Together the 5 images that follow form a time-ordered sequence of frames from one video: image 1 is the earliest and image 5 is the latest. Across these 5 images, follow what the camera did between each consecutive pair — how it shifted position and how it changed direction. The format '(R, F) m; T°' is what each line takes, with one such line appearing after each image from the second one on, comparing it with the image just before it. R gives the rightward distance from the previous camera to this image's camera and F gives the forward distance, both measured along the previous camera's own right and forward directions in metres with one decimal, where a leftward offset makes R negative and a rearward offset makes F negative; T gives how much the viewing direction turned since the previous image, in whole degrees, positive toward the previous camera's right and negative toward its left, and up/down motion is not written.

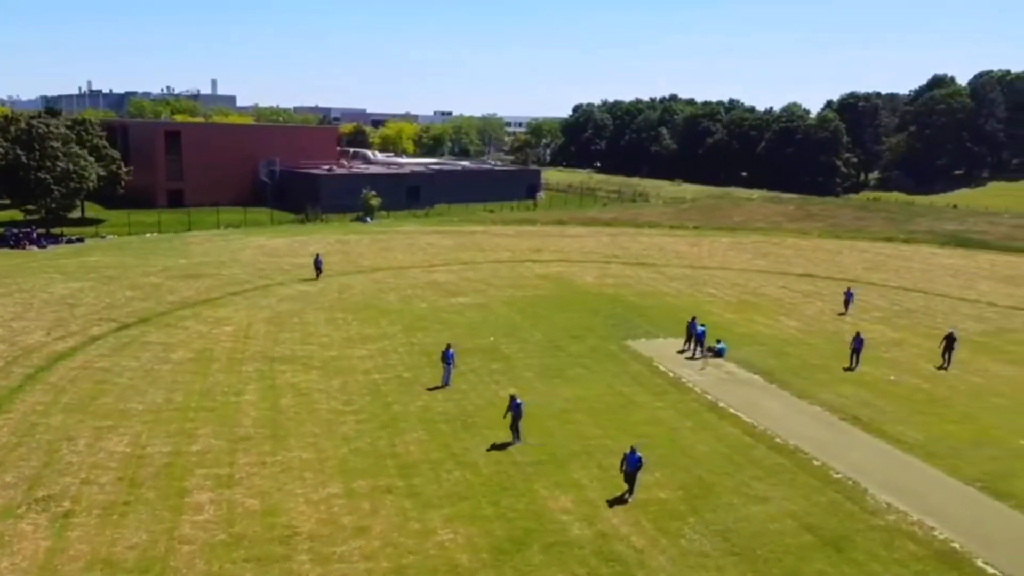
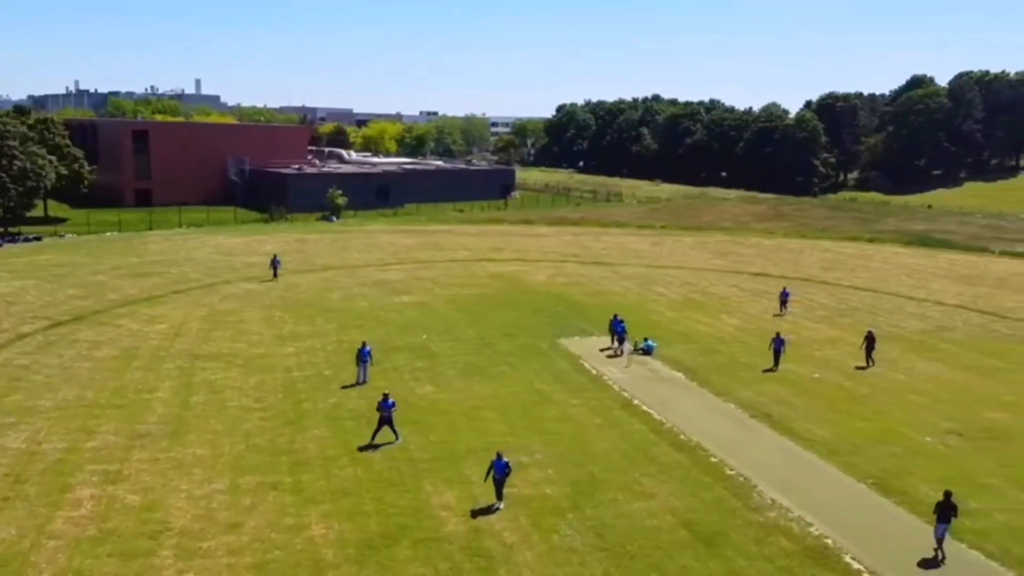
(+2.4, 0.0) m; 0°
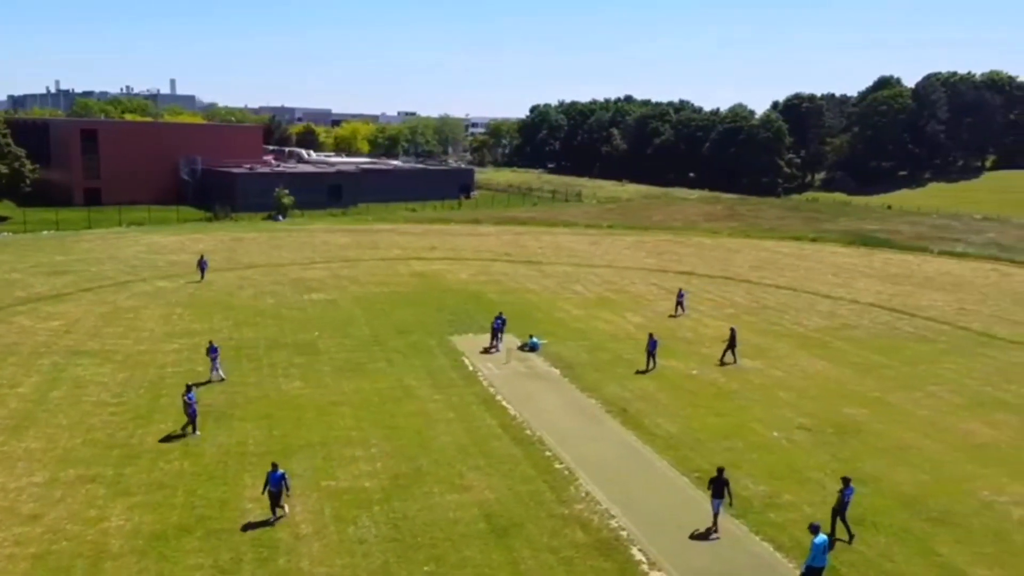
(+3.9, -0.2) m; 0°
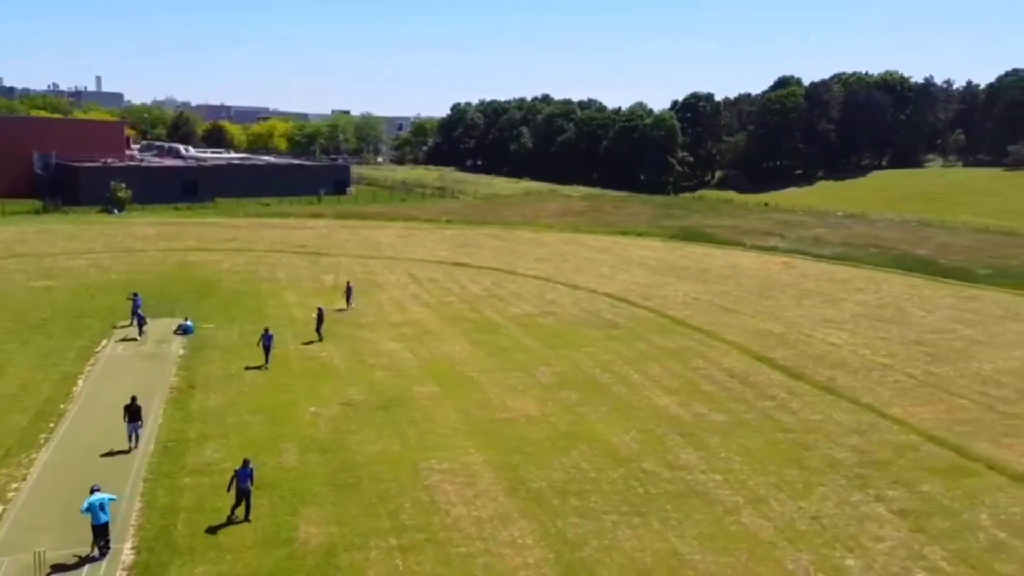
(+12.3, -0.9) m; 0°
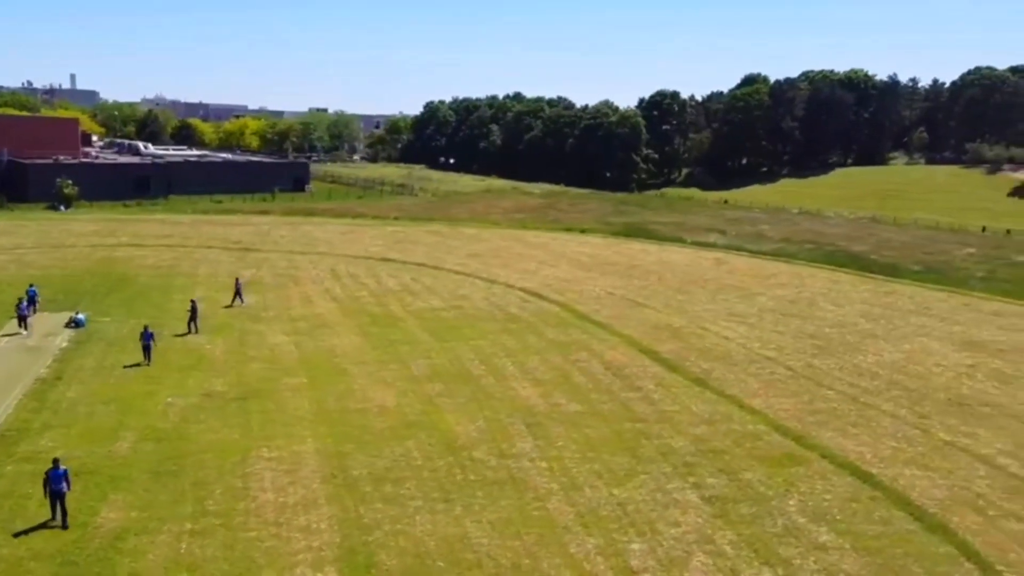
(+4.0, -0.3) m; 0°
